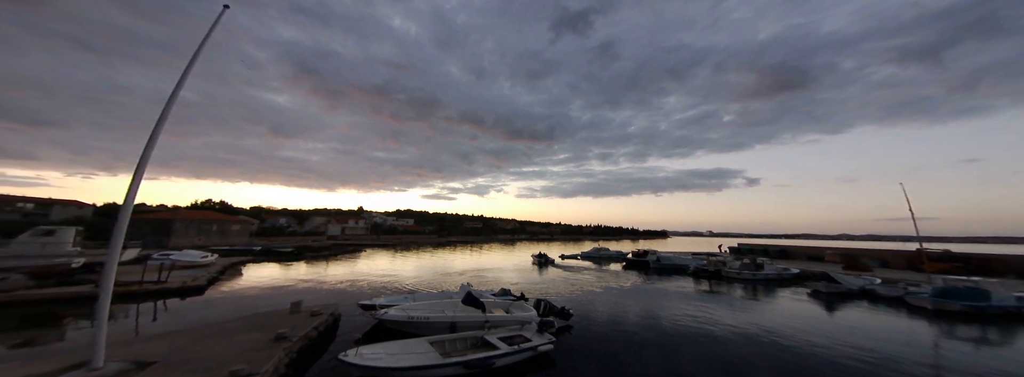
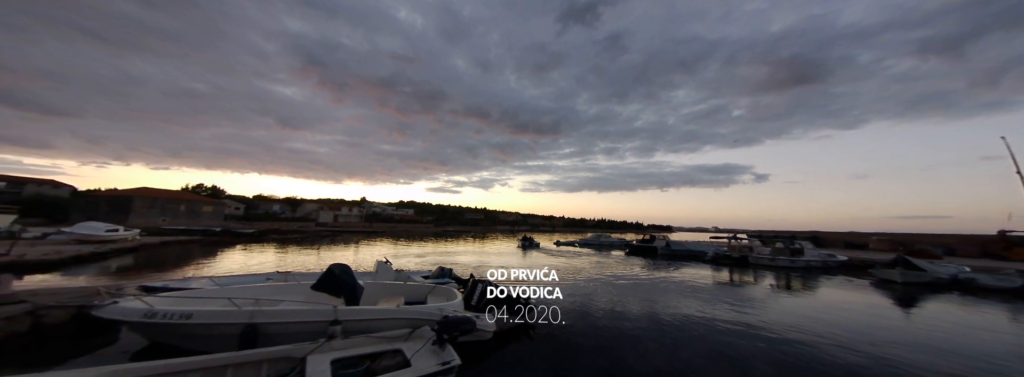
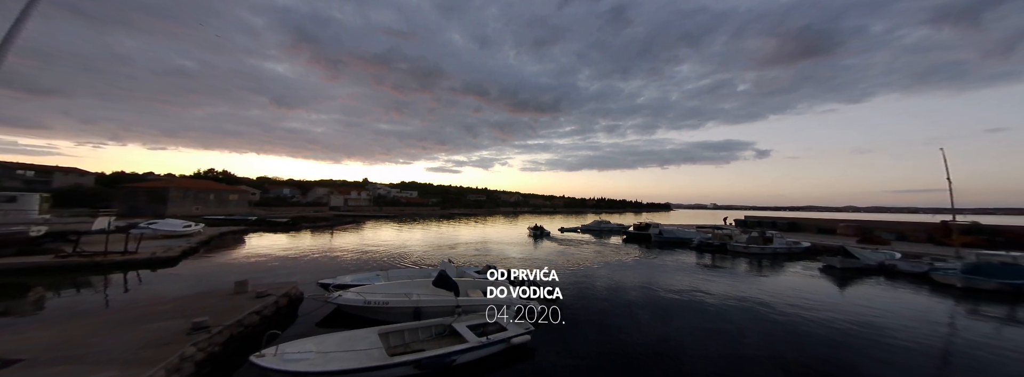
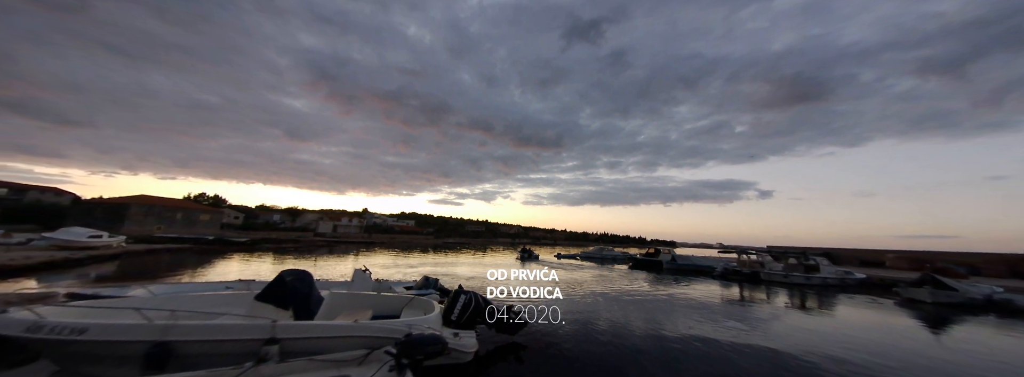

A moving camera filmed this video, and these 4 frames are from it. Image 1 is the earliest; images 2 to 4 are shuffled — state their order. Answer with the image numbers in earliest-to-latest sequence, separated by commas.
3, 2, 4
